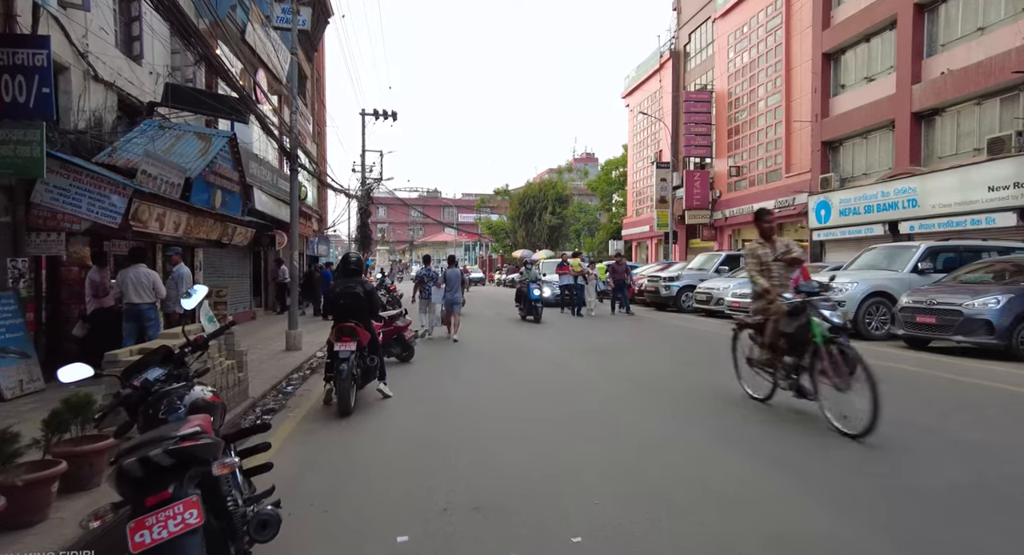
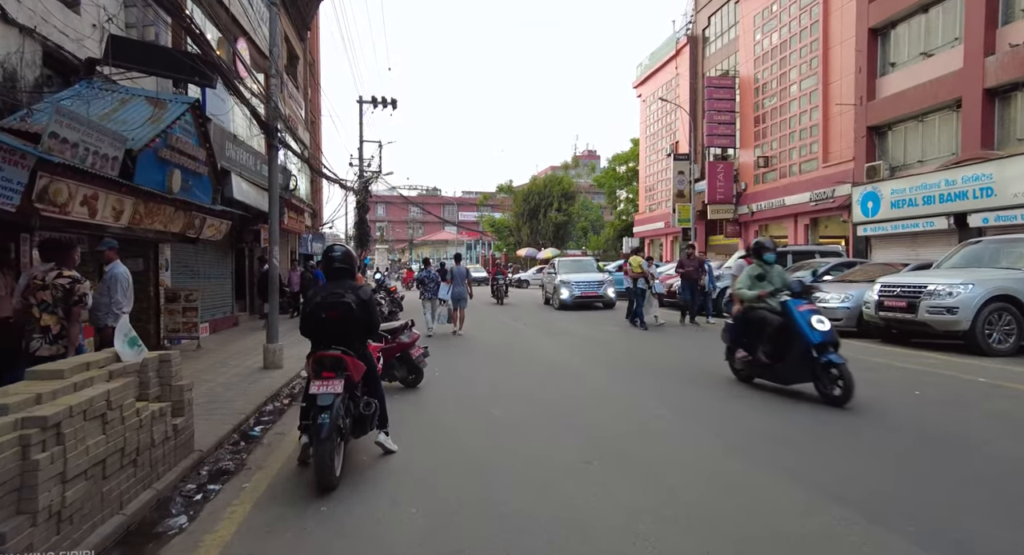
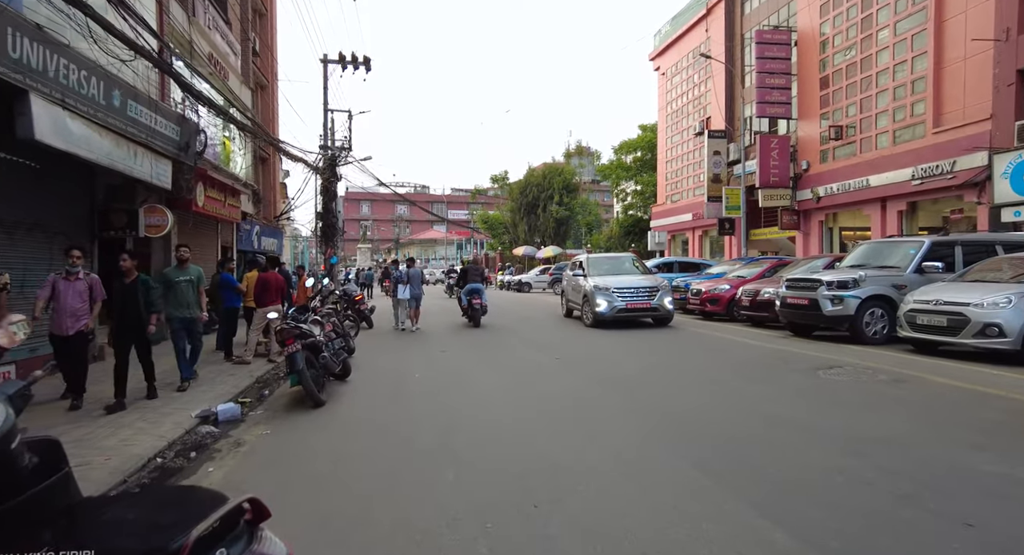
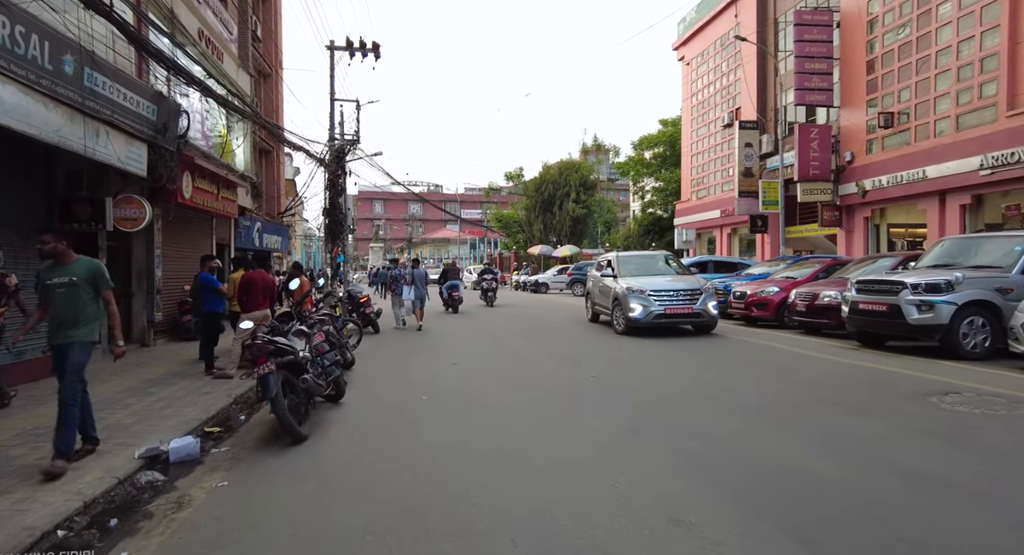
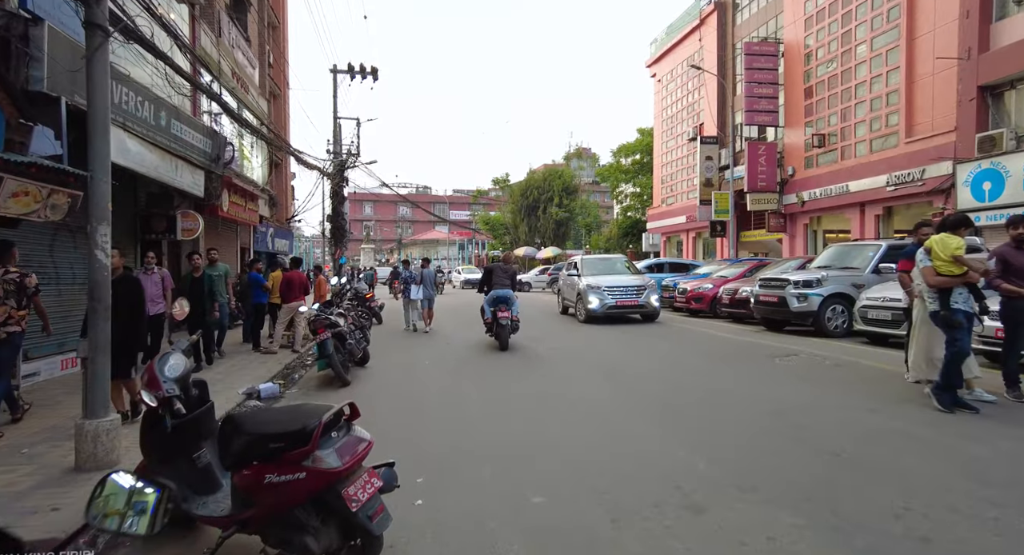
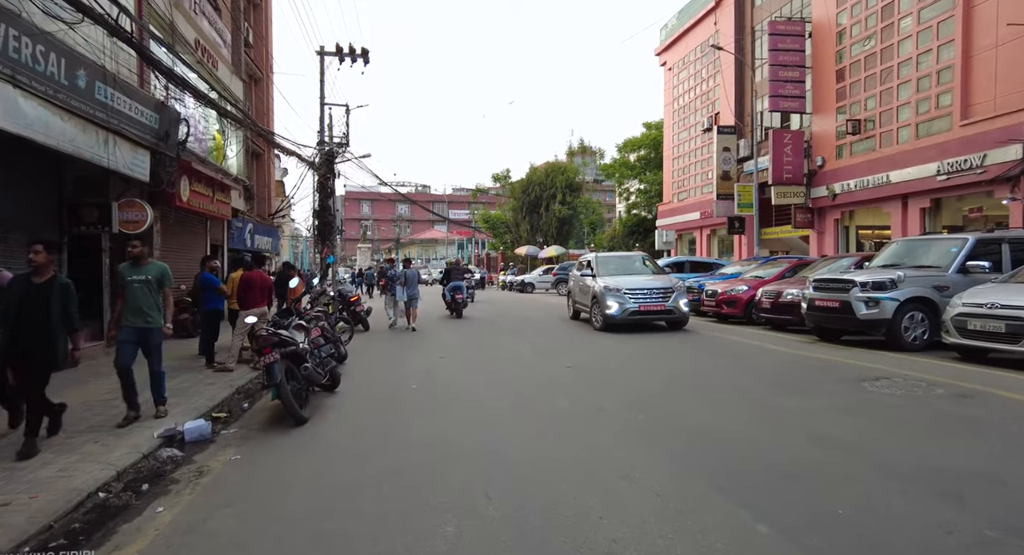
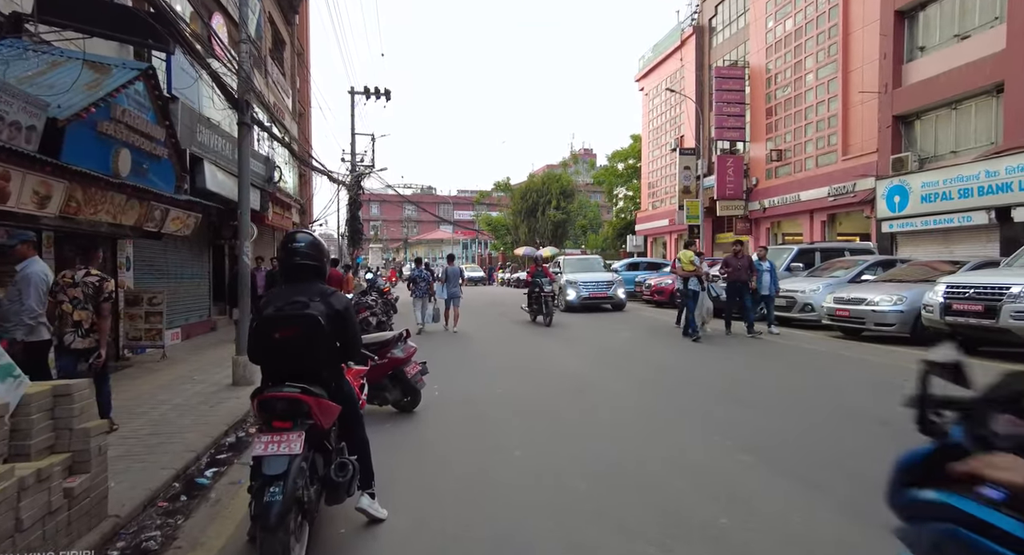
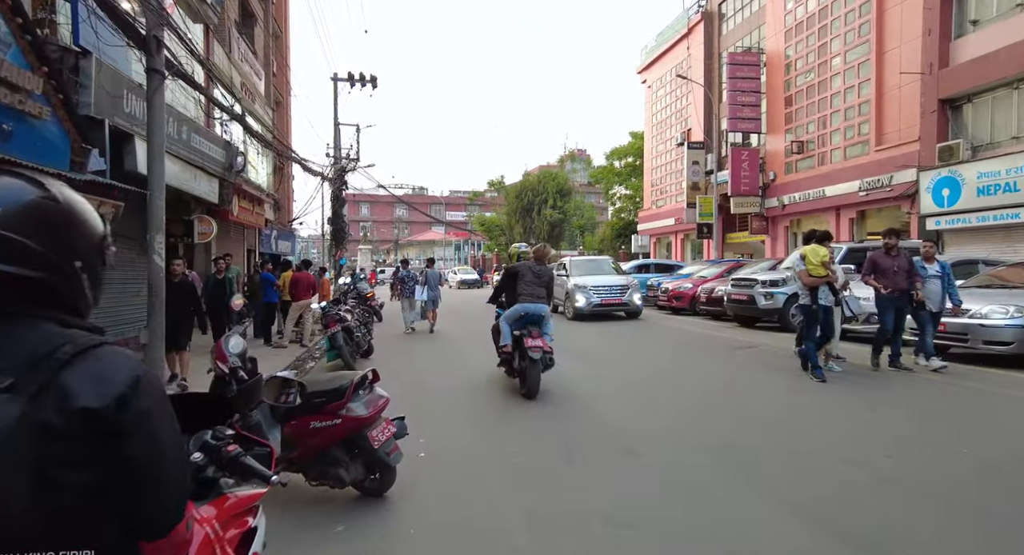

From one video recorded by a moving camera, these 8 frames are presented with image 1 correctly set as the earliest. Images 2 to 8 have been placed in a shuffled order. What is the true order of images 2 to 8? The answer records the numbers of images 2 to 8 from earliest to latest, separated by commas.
2, 7, 8, 5, 3, 6, 4
